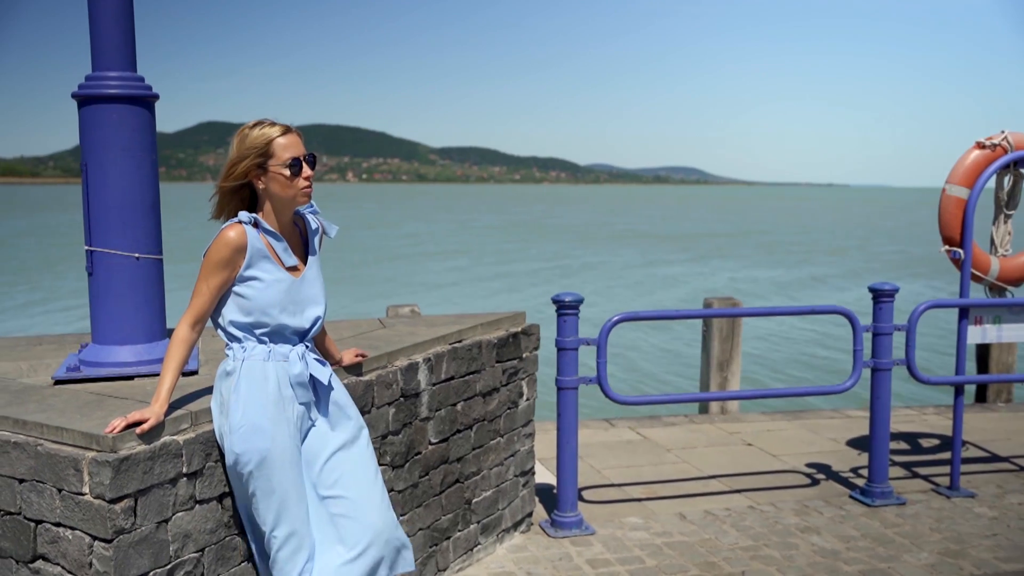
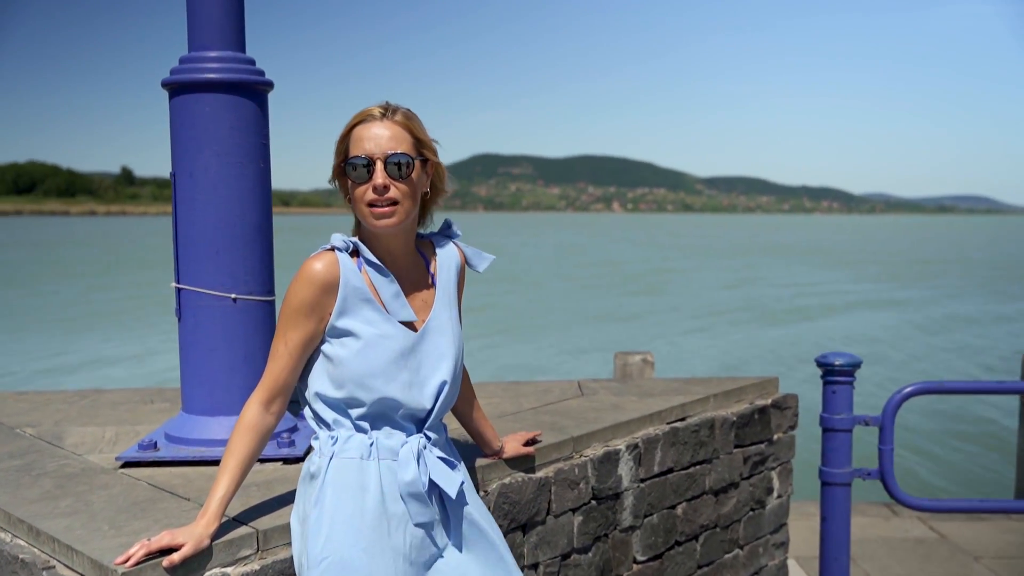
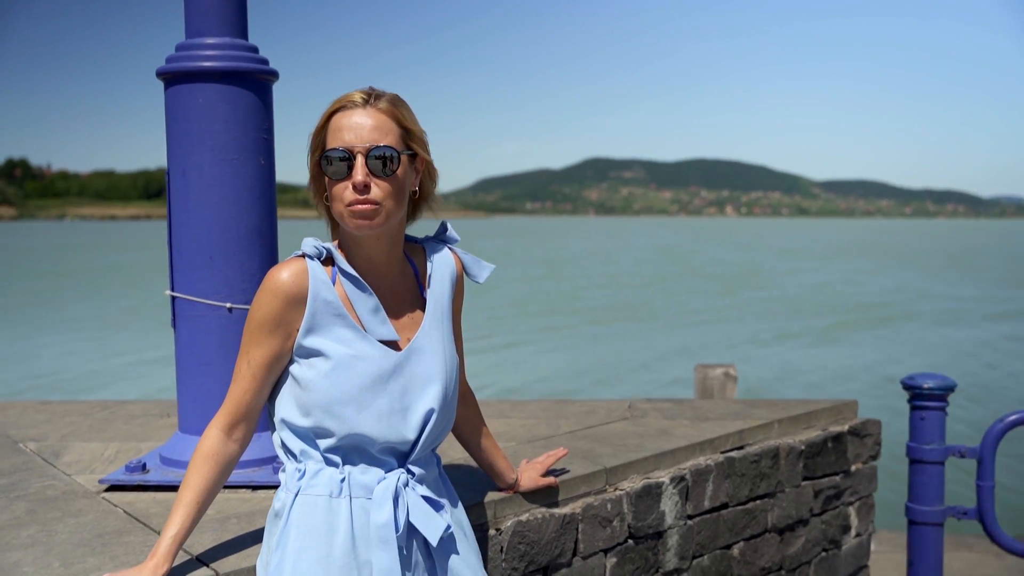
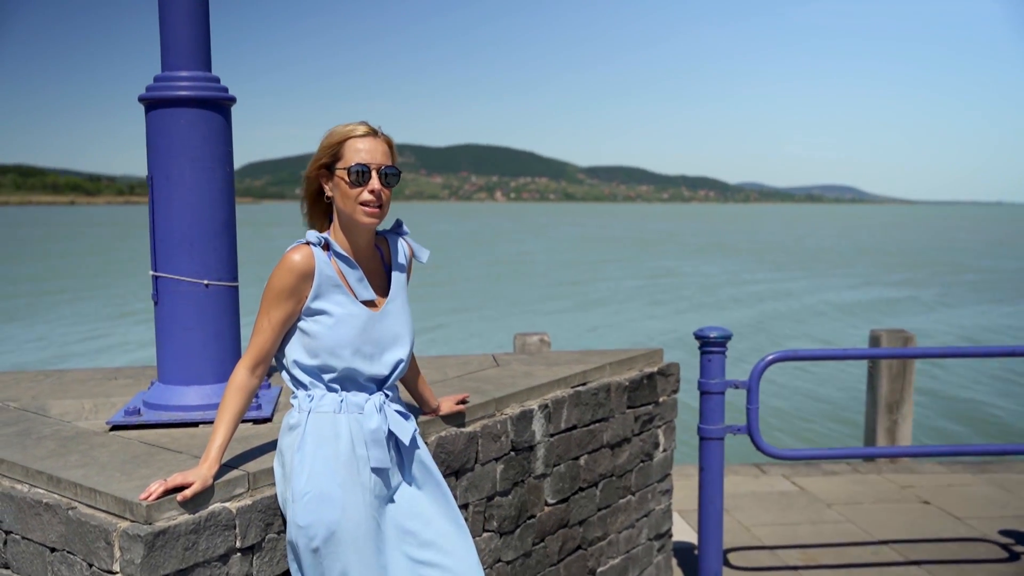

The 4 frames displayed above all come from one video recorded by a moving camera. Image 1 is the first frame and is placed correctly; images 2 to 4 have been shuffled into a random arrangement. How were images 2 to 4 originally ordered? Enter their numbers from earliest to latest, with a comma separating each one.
4, 2, 3
